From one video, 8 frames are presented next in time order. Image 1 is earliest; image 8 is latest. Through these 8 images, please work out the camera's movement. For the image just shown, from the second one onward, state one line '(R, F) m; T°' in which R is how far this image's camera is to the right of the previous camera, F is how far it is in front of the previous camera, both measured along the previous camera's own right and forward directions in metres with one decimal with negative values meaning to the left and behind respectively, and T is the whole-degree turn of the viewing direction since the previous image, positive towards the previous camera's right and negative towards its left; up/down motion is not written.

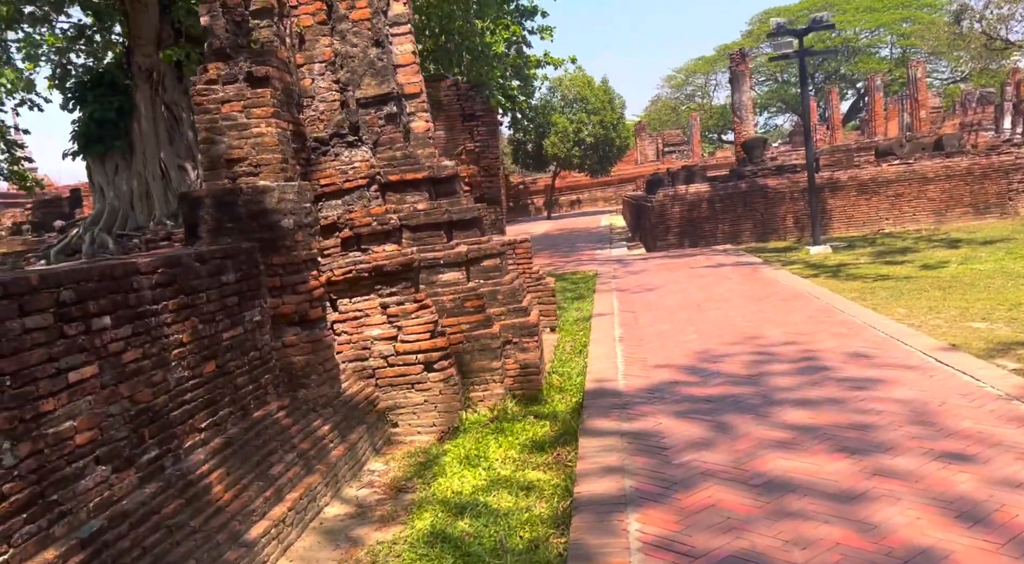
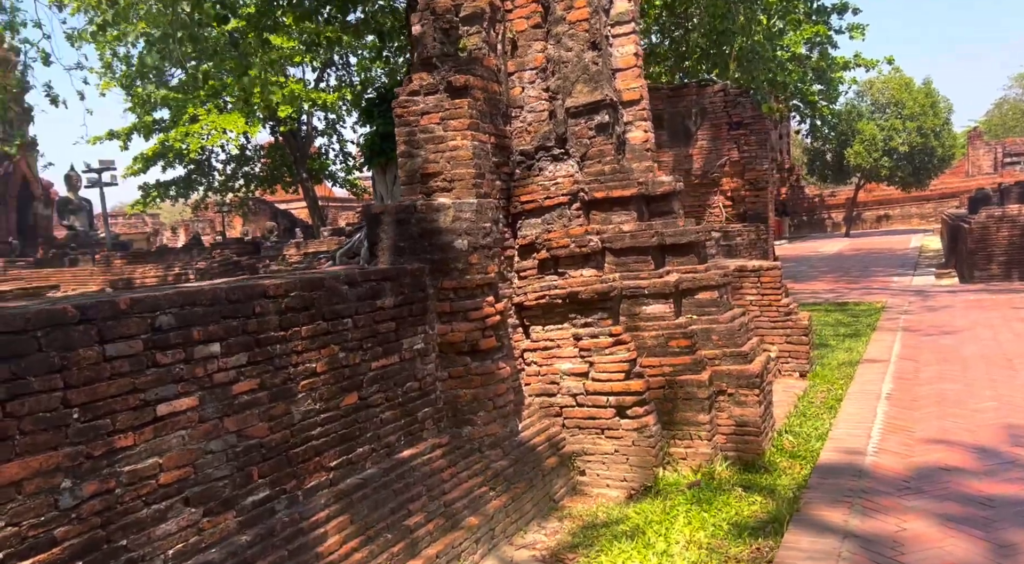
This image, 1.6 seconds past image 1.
(+0.5, +0.9) m; -21°
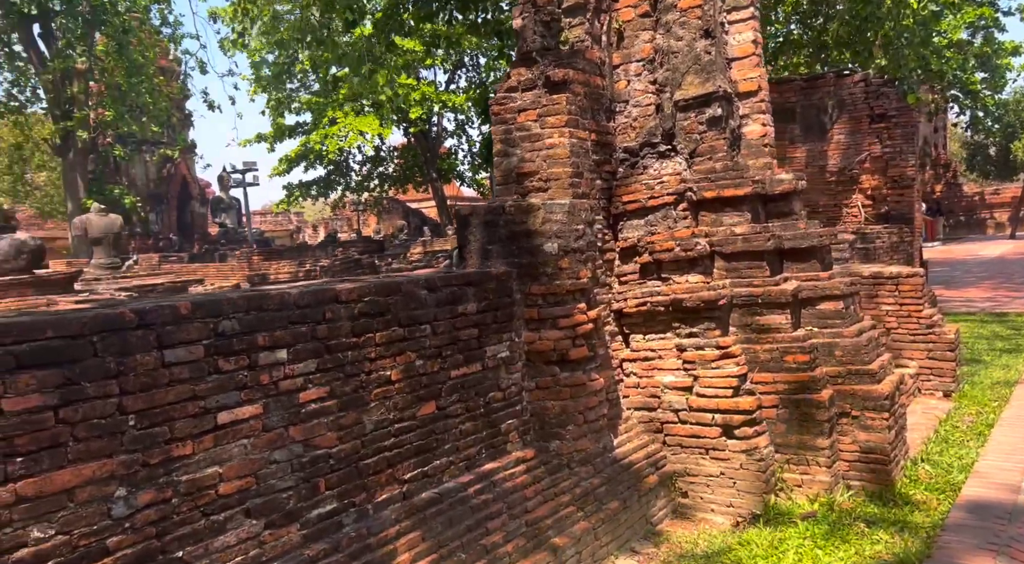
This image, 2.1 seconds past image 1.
(+0.2, +0.3) m; -9°
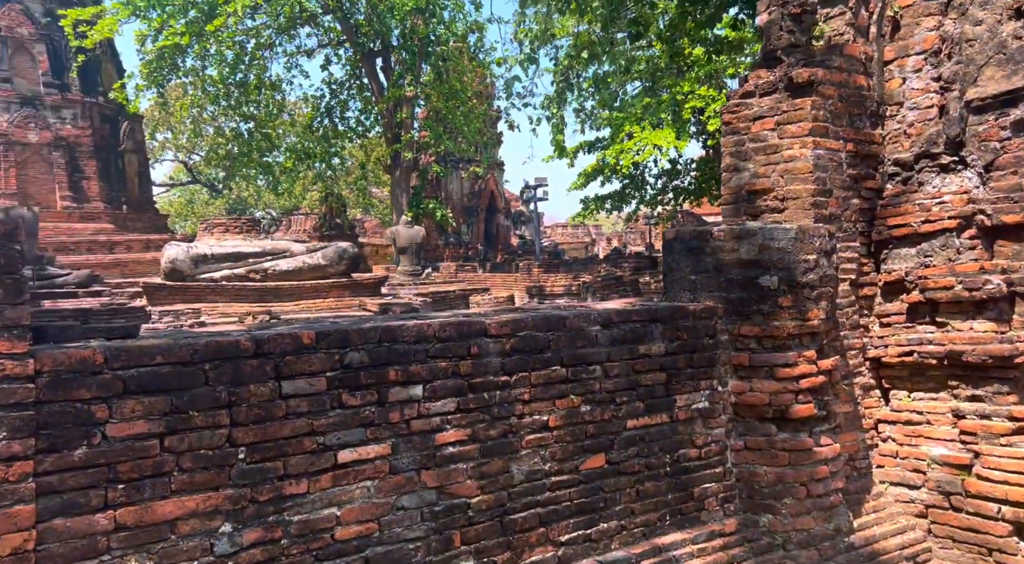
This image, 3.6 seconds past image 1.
(+0.4, +0.6) m; -21°
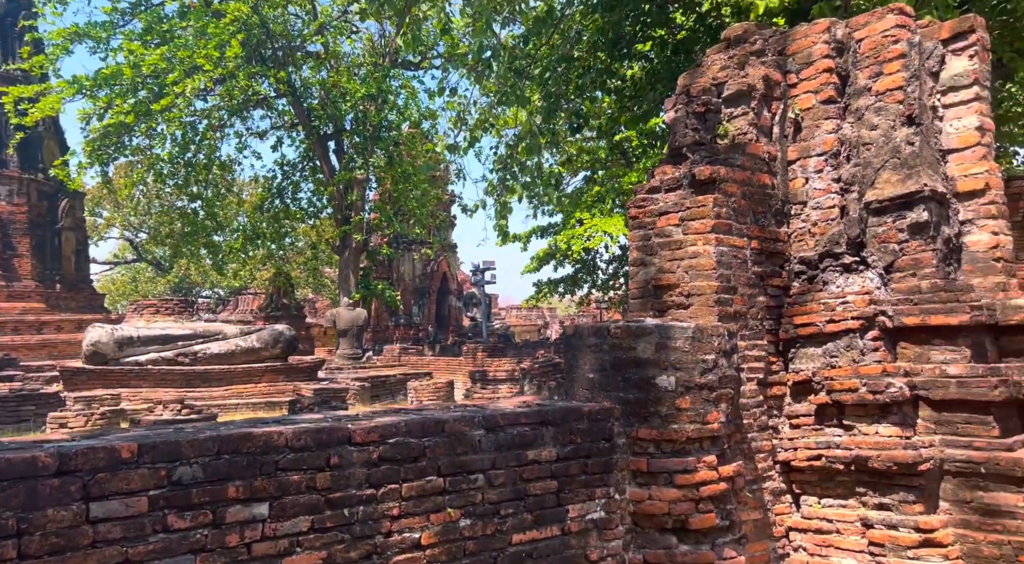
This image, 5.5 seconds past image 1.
(+0.3, +0.2) m; +3°
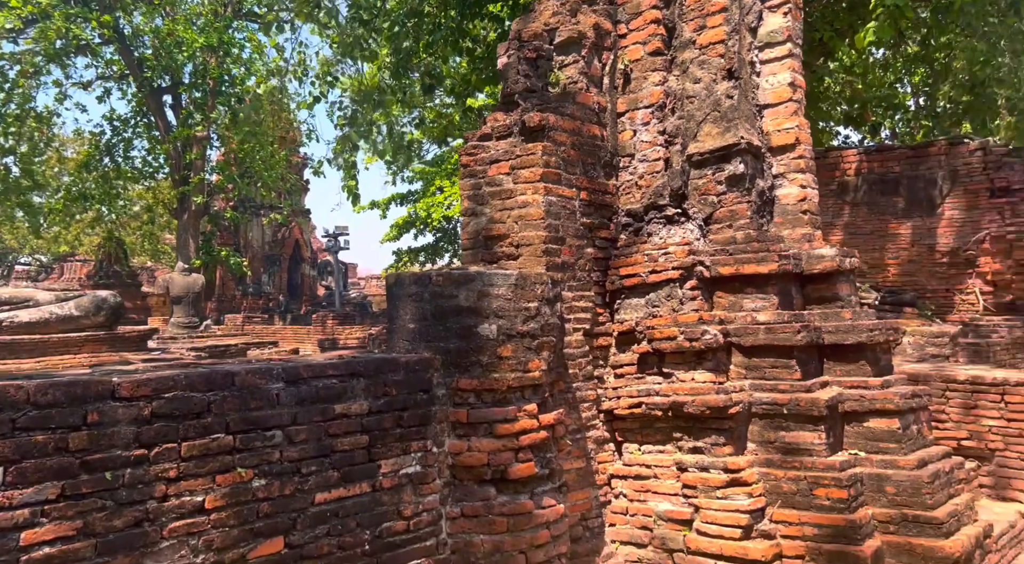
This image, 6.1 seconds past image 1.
(+0.2, +0.2) m; +10°
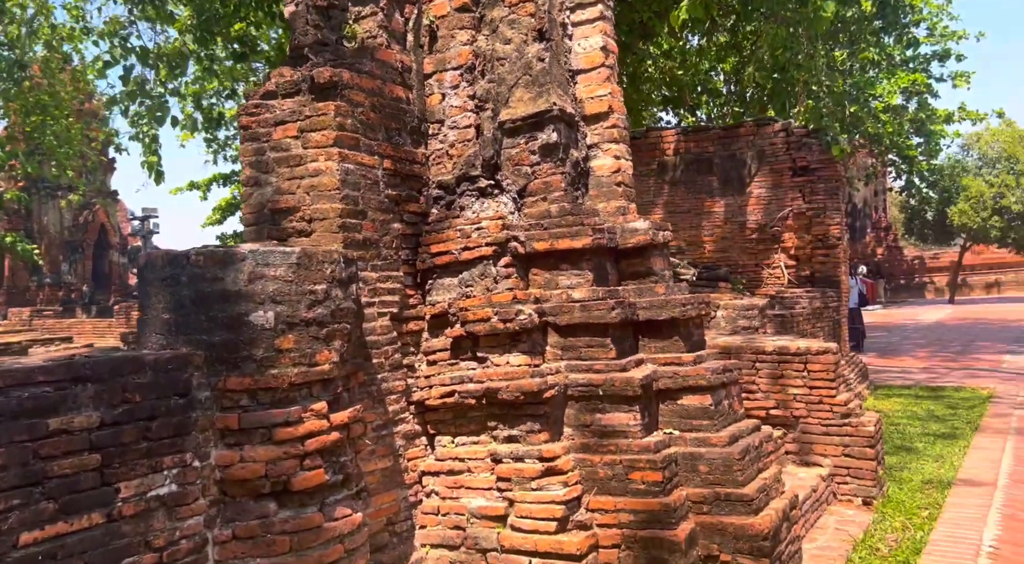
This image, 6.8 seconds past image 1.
(+0.2, +0.4) m; +12°
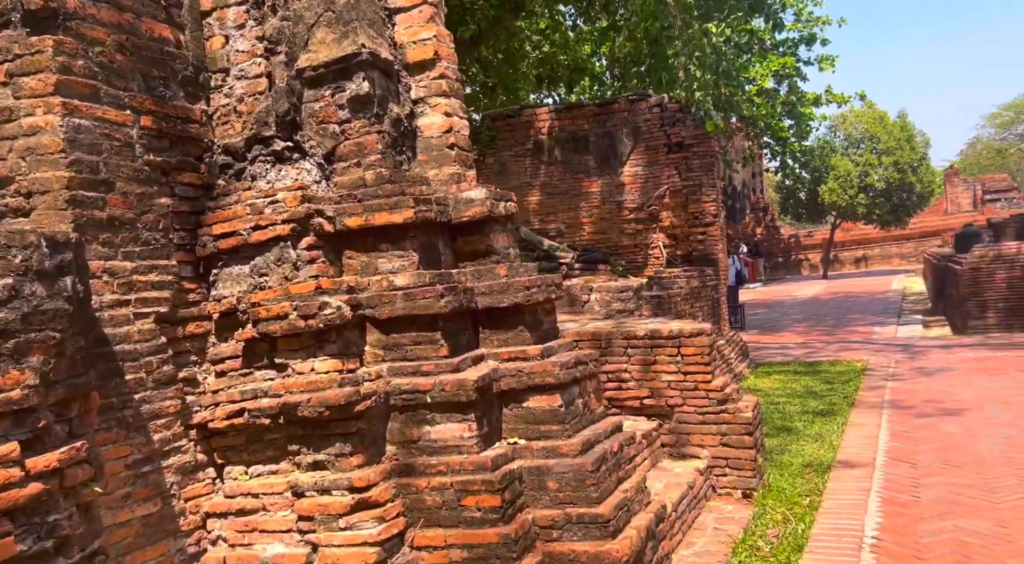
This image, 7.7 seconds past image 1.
(+0.3, +0.7) m; +8°
